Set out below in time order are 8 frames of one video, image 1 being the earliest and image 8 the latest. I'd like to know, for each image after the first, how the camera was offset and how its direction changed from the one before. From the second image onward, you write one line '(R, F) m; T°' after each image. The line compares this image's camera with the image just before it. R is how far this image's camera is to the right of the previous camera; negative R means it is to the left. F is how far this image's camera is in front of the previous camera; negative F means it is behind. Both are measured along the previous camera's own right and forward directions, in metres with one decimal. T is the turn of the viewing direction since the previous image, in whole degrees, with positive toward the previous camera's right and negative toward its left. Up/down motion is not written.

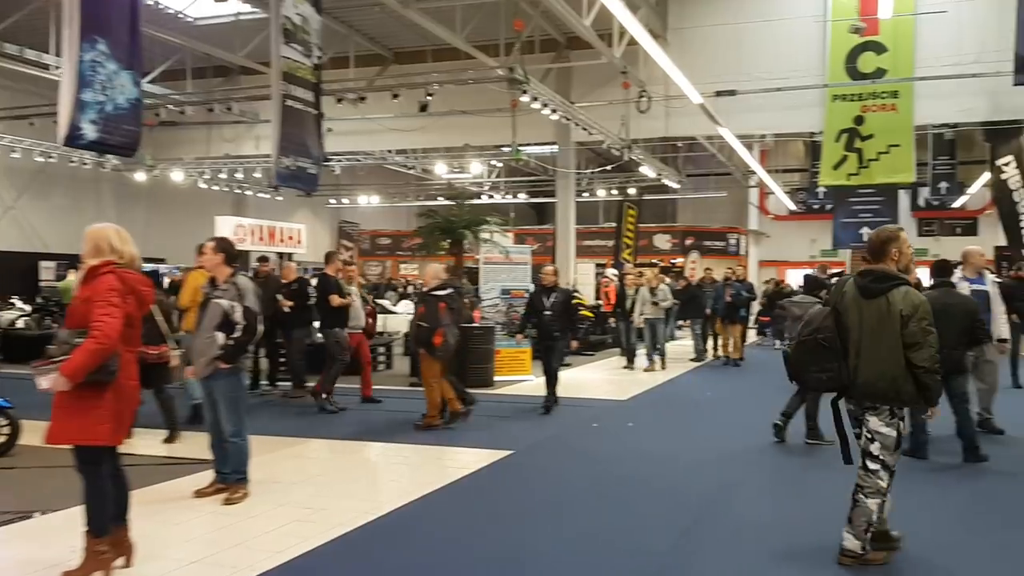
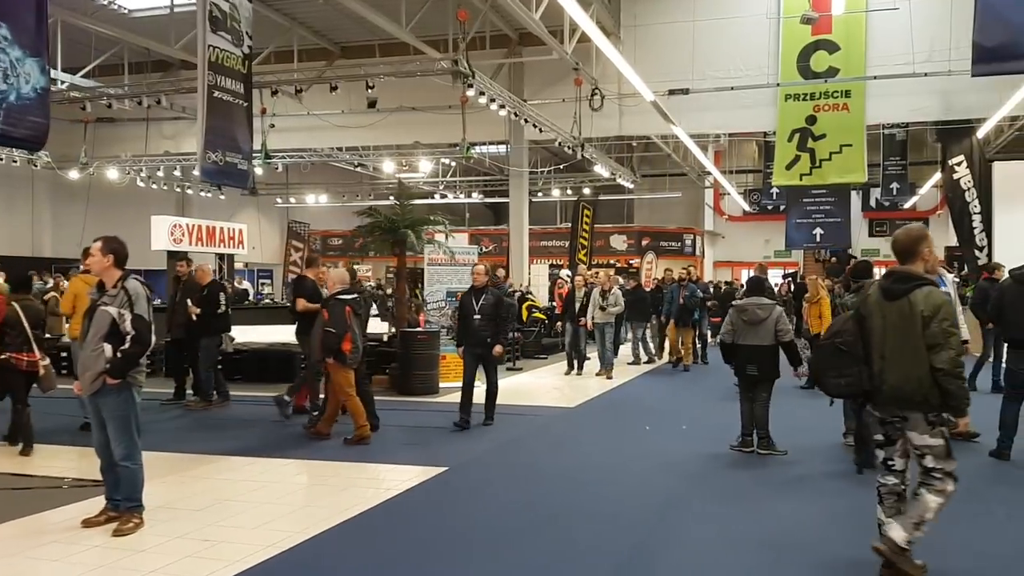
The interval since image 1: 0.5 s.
(+0.2, +0.4) m; +3°
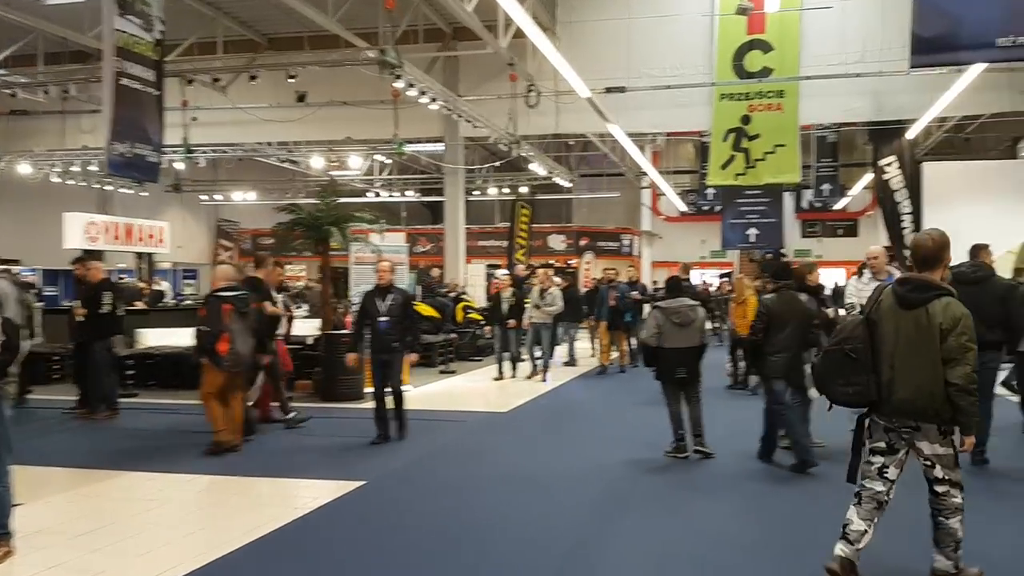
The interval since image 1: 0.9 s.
(+0.1, +0.3) m; +4°
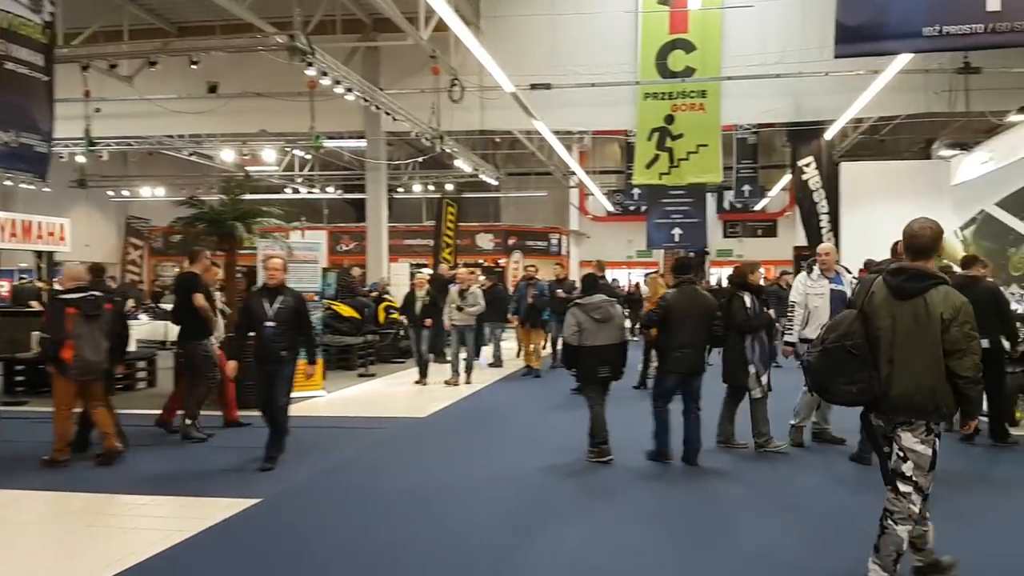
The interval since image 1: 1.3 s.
(+0.1, +0.3) m; +5°
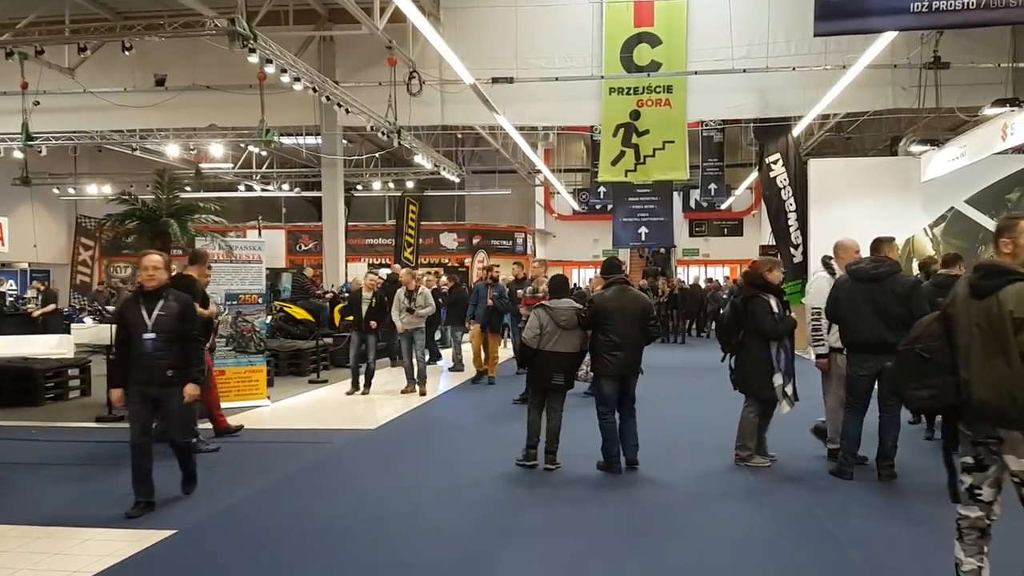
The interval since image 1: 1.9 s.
(+0.1, +0.4) m; +2°
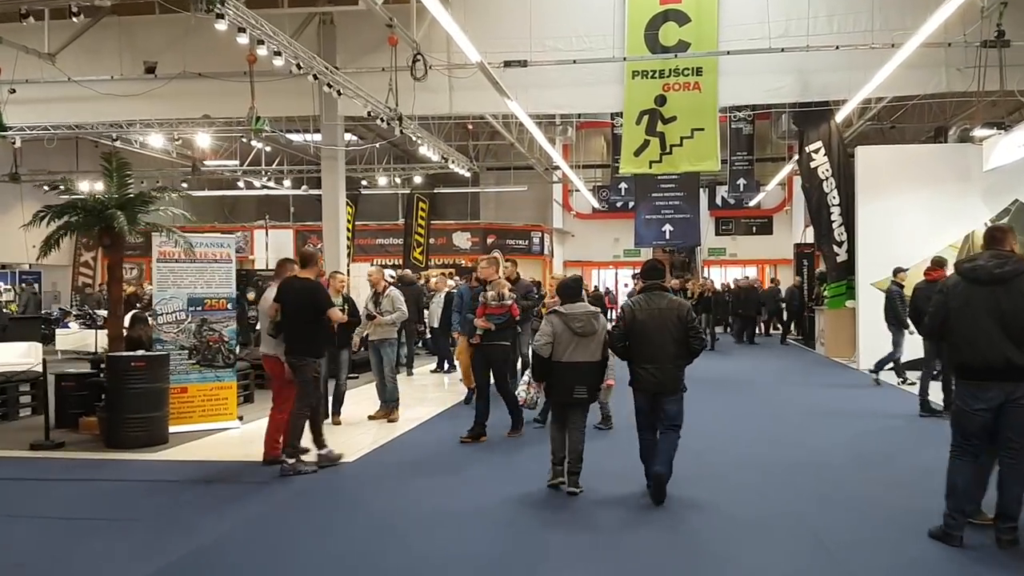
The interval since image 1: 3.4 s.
(+0.1, +1.0) m; -1°
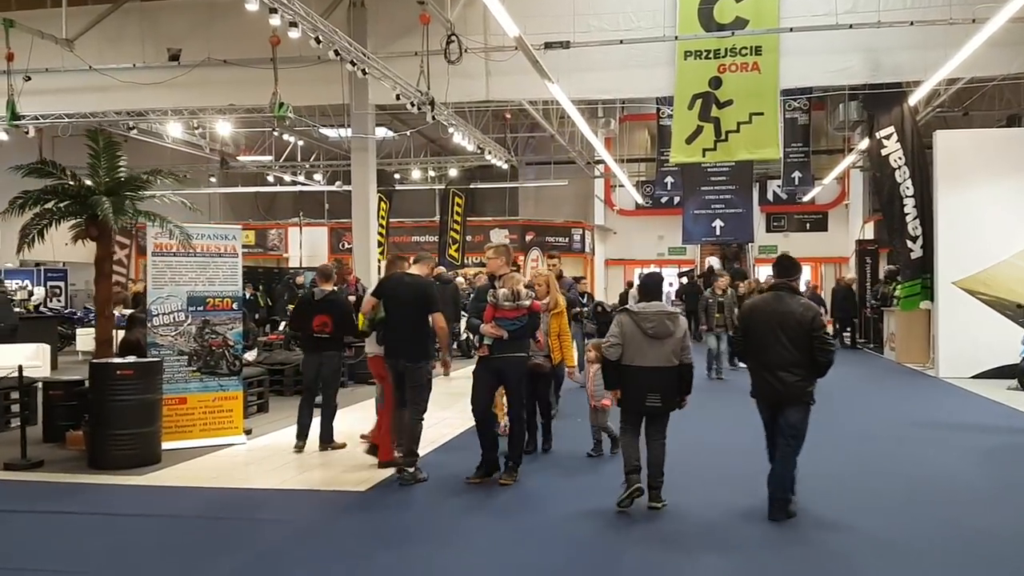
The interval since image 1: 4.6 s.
(0.0, +0.8) m; -3°
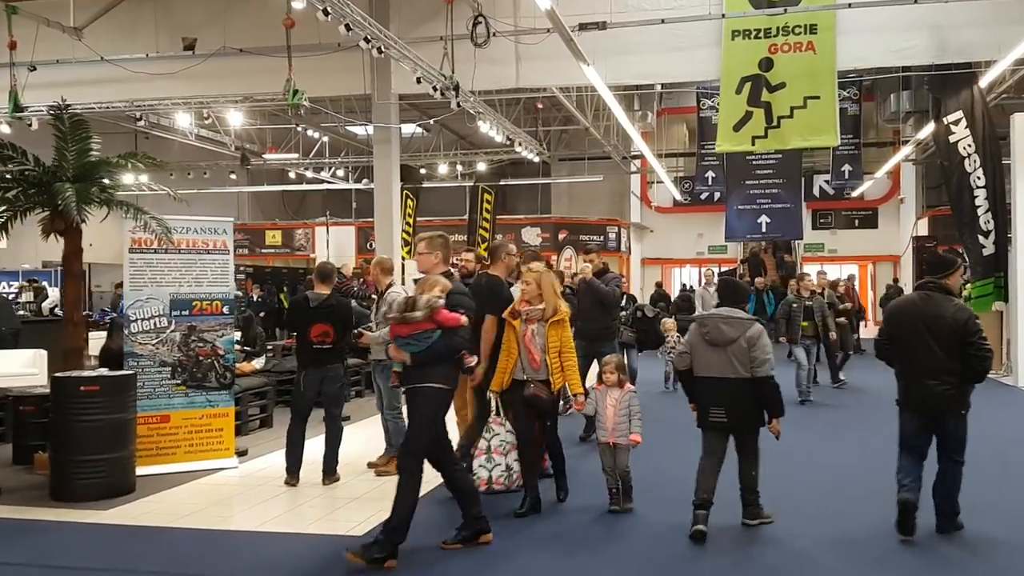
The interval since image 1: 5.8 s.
(0.0, +0.8) m; -2°
